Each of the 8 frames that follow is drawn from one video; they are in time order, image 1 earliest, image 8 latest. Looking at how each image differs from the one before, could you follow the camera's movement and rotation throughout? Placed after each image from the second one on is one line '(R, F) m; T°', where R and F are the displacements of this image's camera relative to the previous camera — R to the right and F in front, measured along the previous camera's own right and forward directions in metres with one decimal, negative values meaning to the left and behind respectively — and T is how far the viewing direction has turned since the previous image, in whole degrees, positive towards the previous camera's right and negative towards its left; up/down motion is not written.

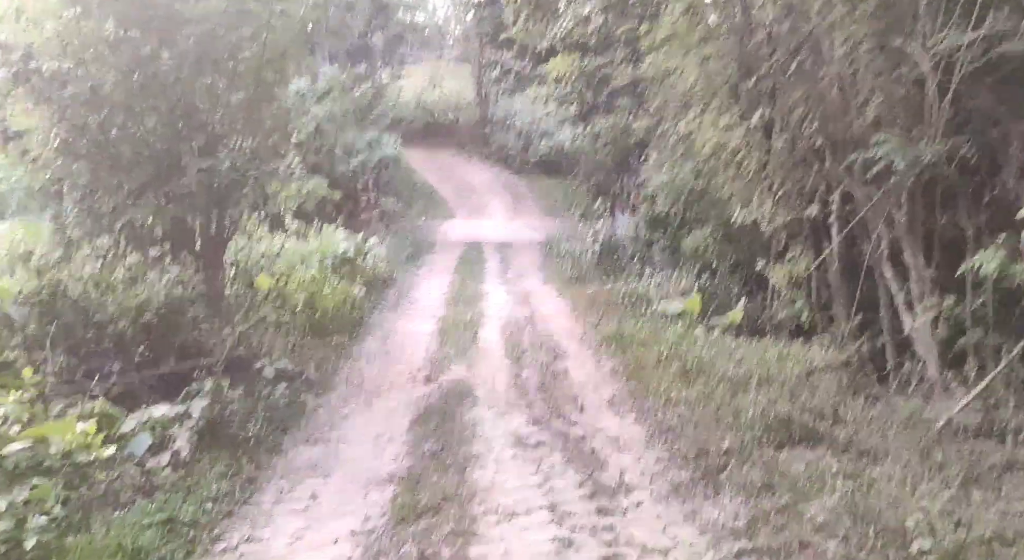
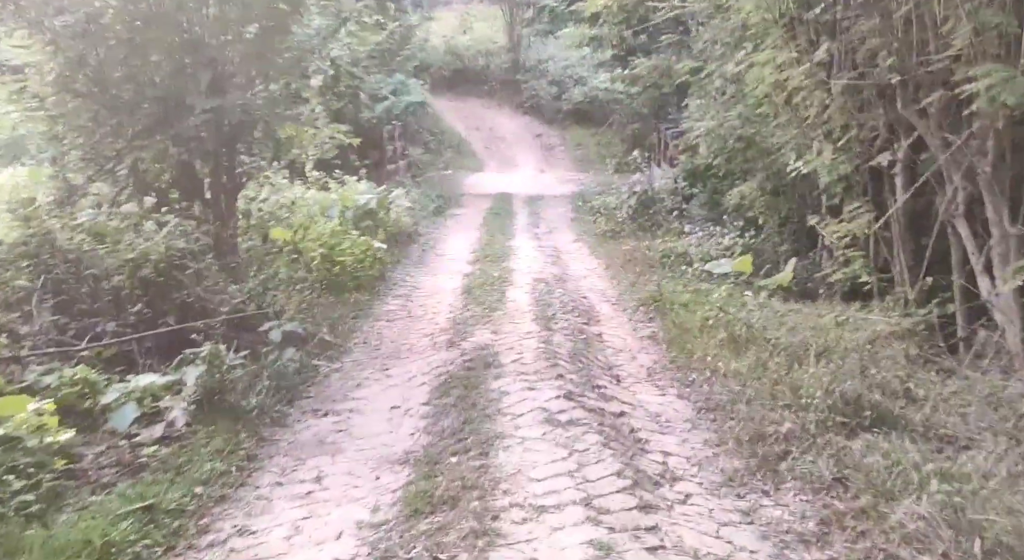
(0.0, +0.5) m; -2°
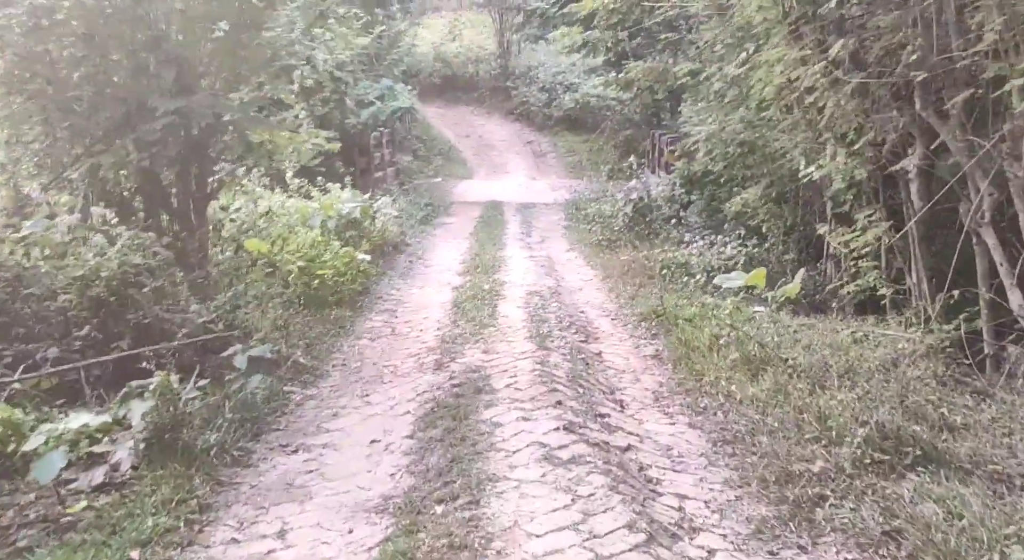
(0.0, +0.4) m; +1°
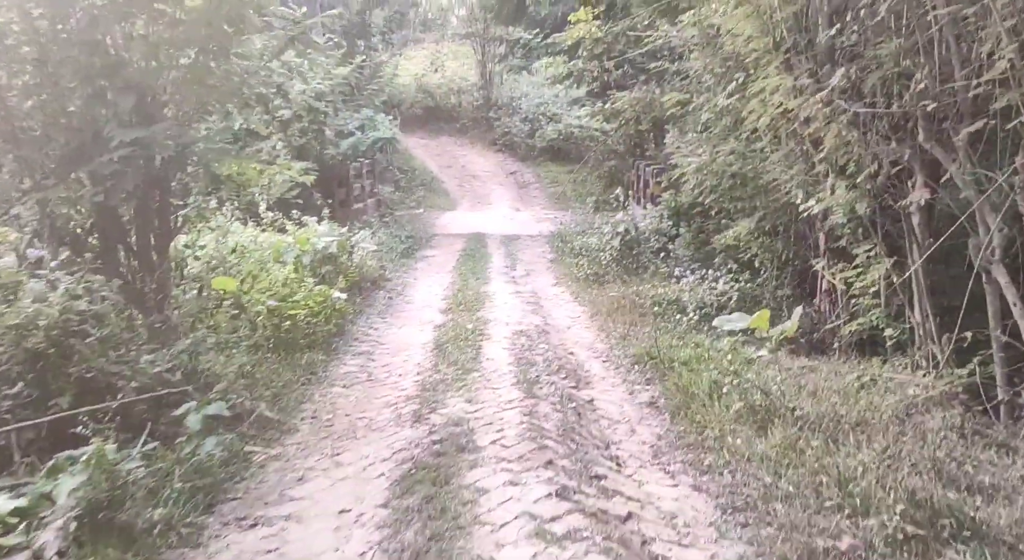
(0.0, +0.4) m; +1°
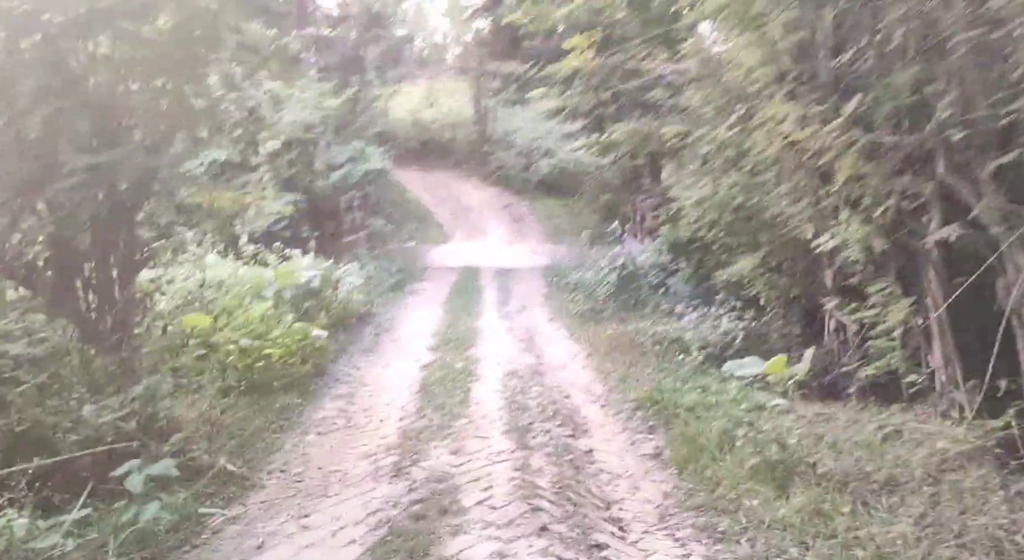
(0.0, +0.4) m; 0°
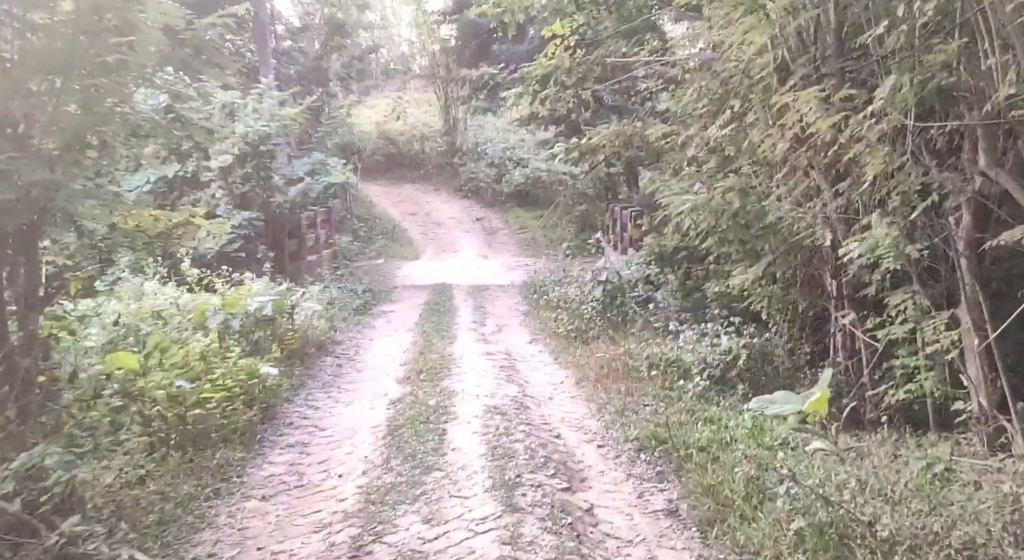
(0.0, +0.8) m; +2°
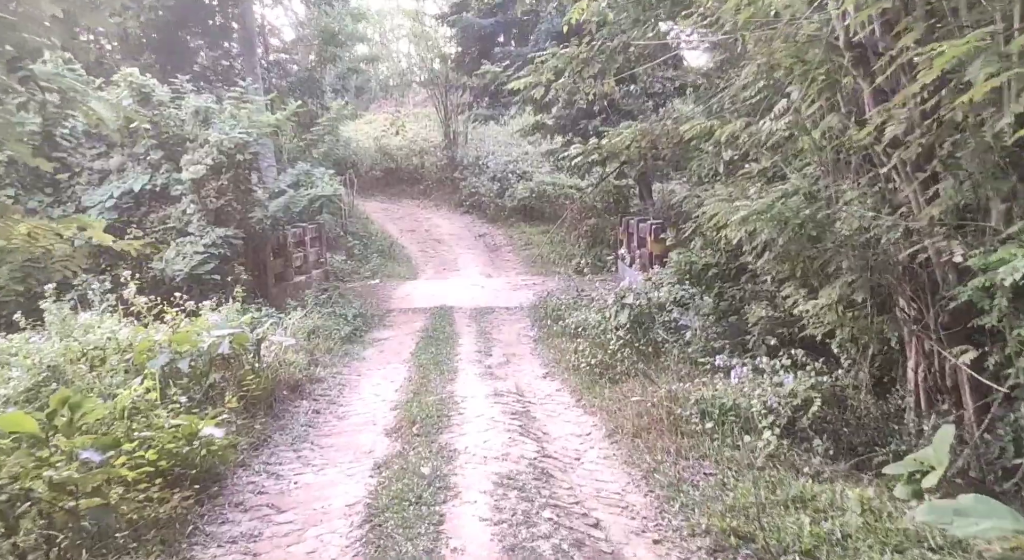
(-0.1, +1.3) m; 0°
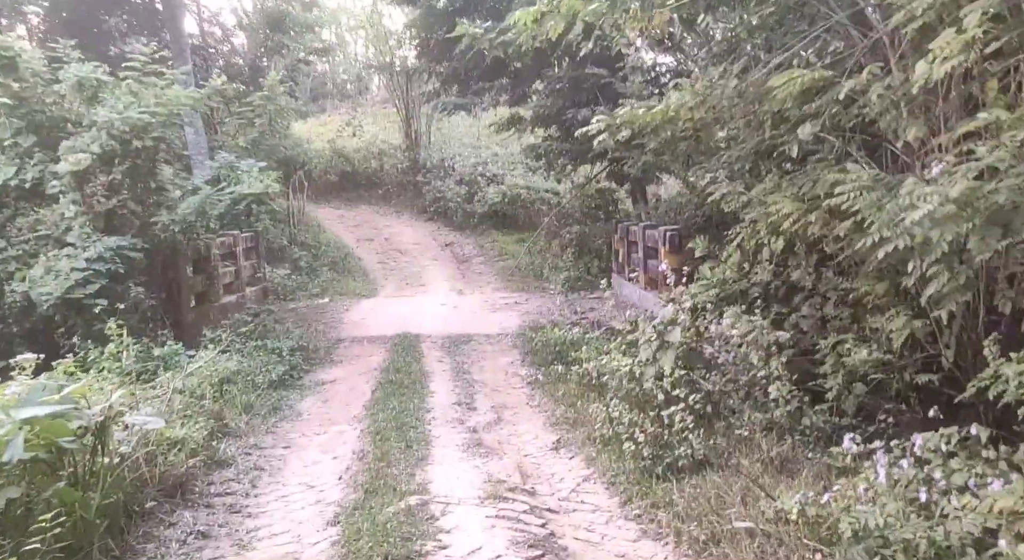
(-0.3, +2.3) m; +3°
